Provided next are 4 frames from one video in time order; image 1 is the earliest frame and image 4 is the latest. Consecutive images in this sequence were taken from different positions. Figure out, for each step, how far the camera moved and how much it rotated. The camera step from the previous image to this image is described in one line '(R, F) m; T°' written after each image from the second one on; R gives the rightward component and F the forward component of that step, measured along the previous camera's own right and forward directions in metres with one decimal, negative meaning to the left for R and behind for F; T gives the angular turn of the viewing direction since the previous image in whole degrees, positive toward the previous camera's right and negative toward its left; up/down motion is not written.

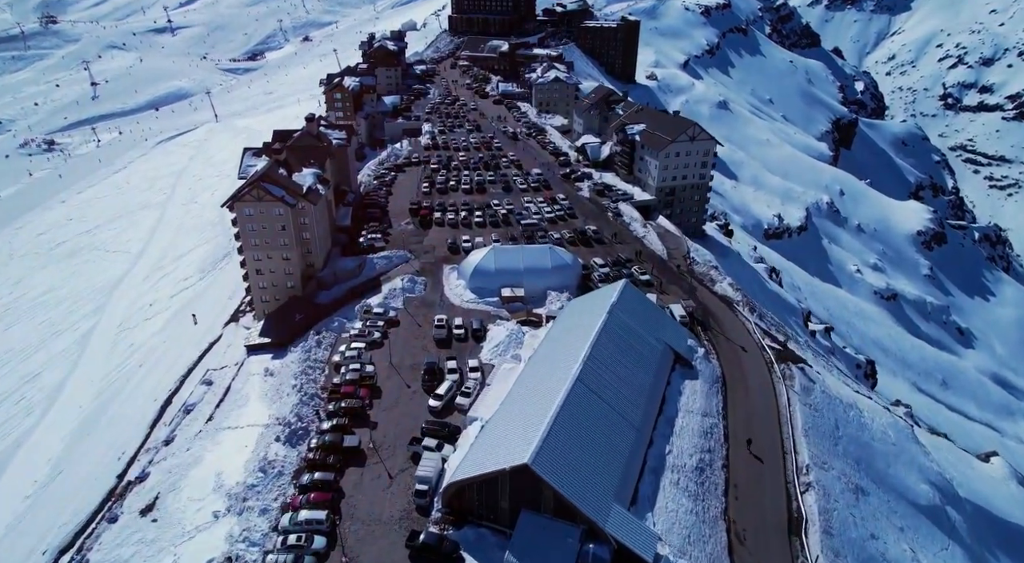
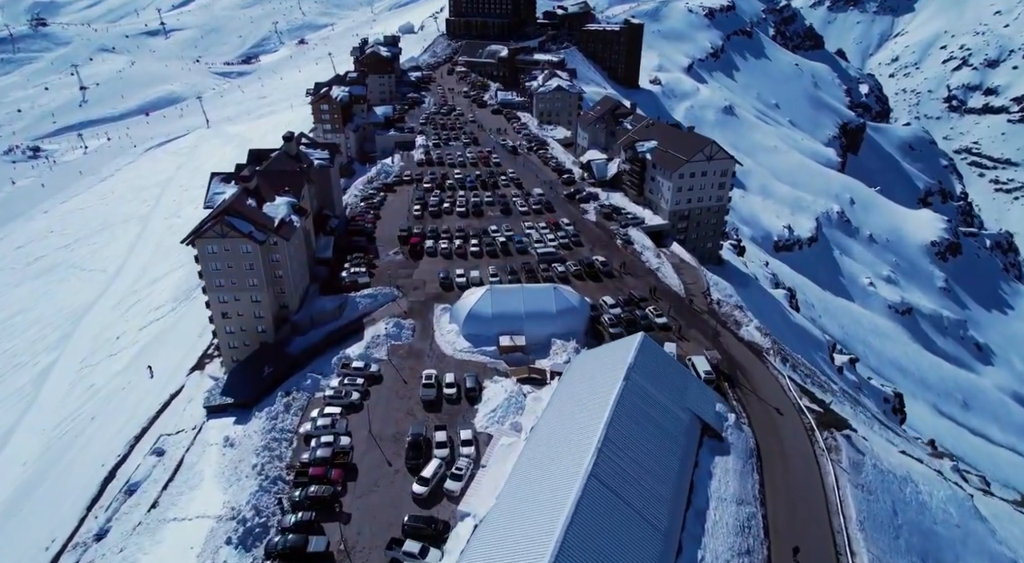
(0.0, +7.0) m; 0°
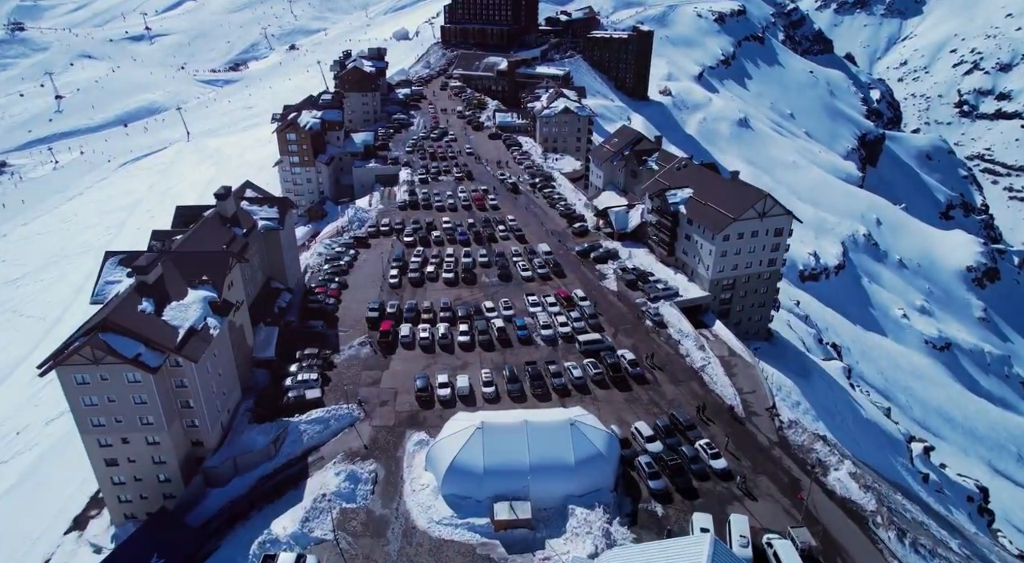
(0.0, +15.3) m; 0°
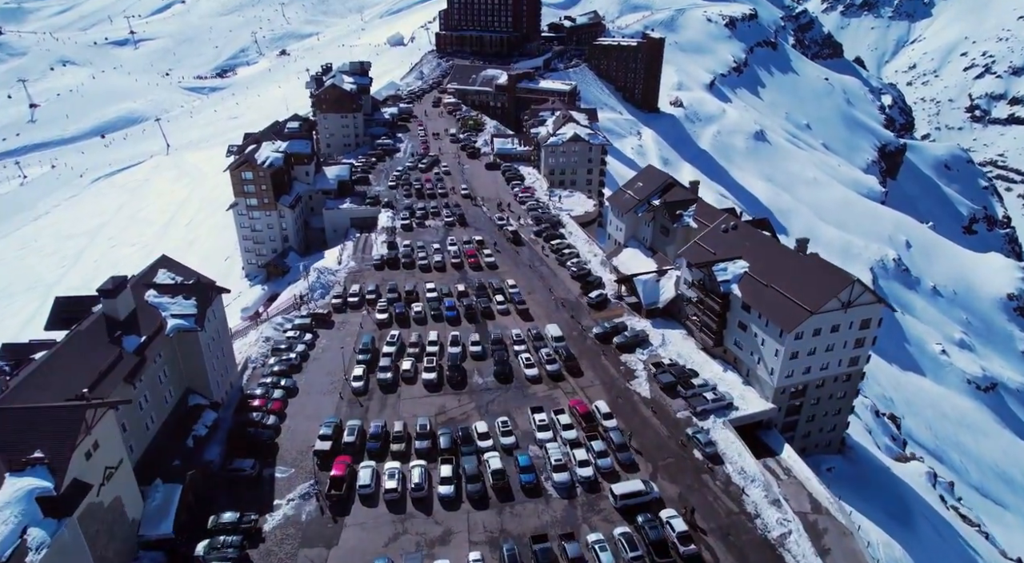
(0.0, +14.4) m; 0°
